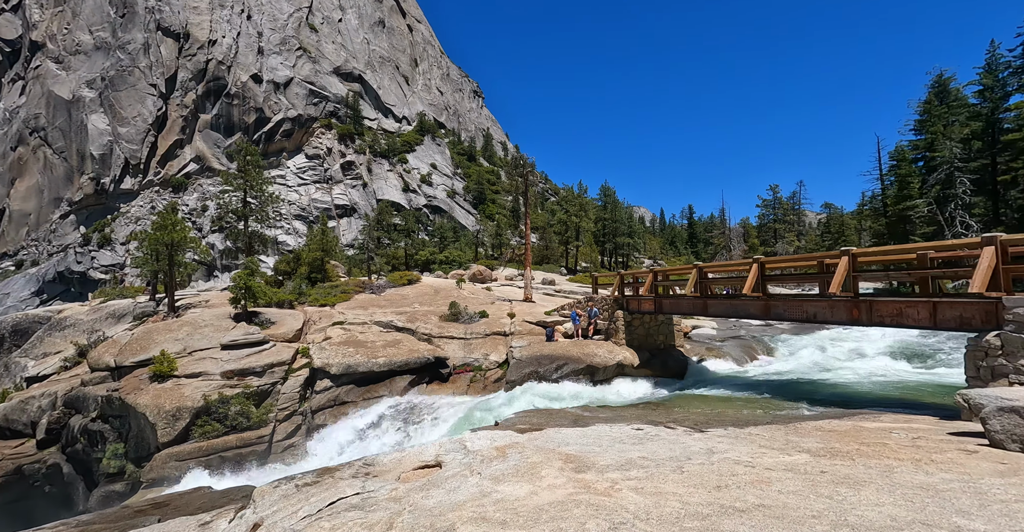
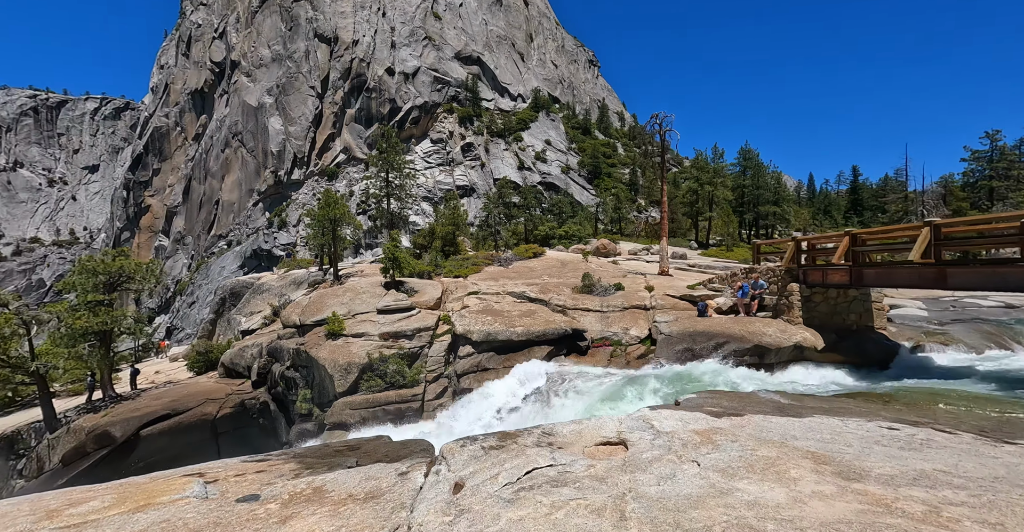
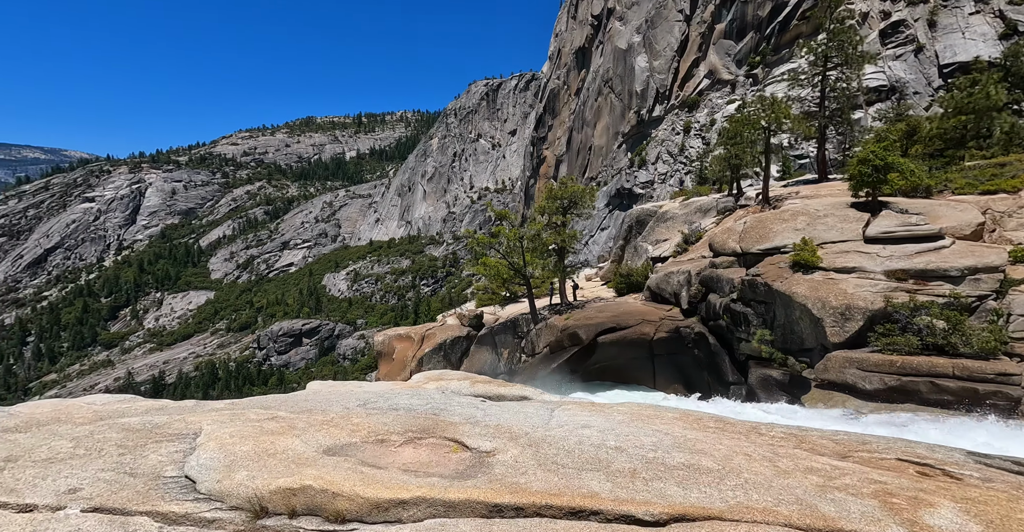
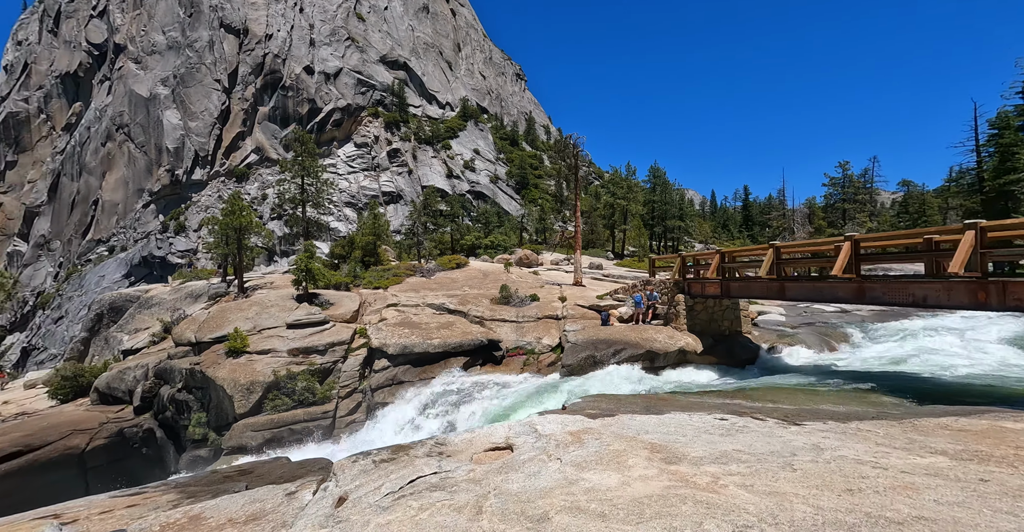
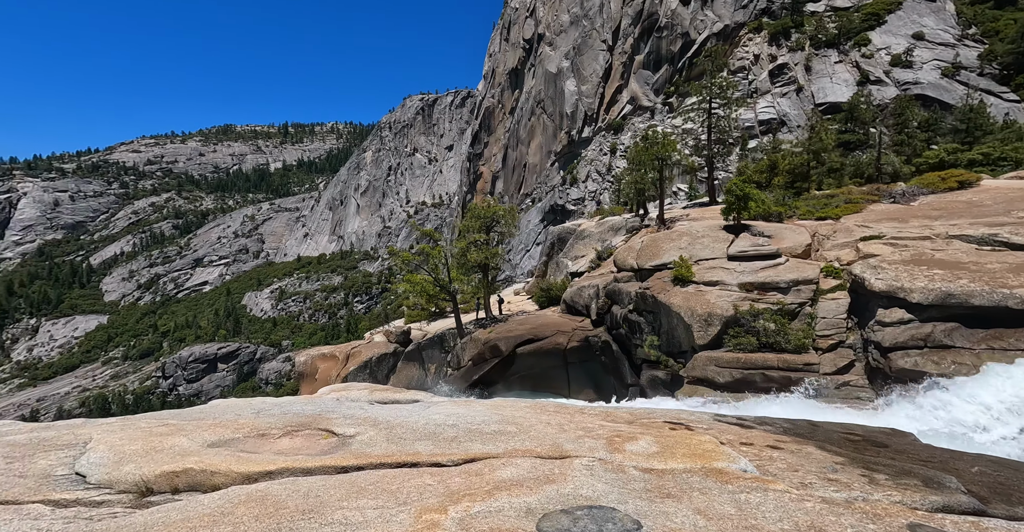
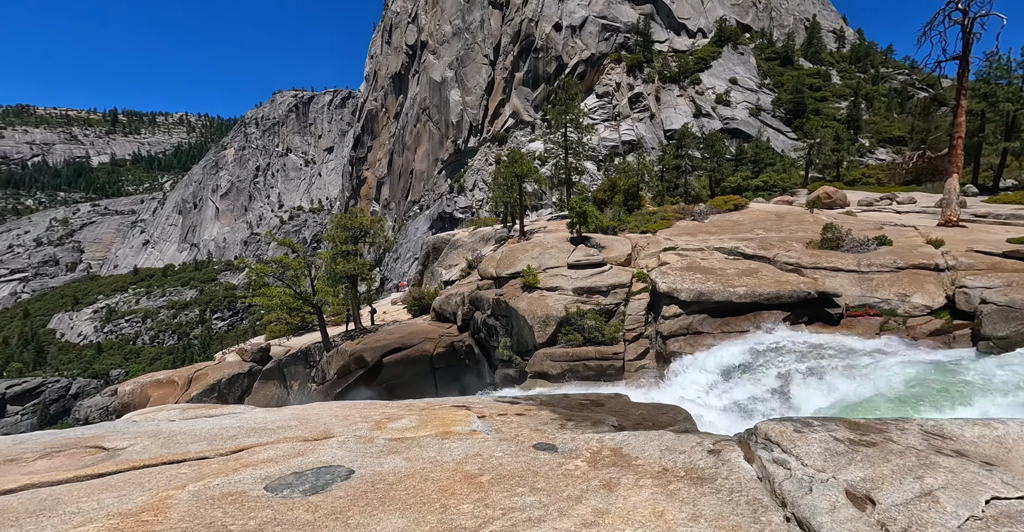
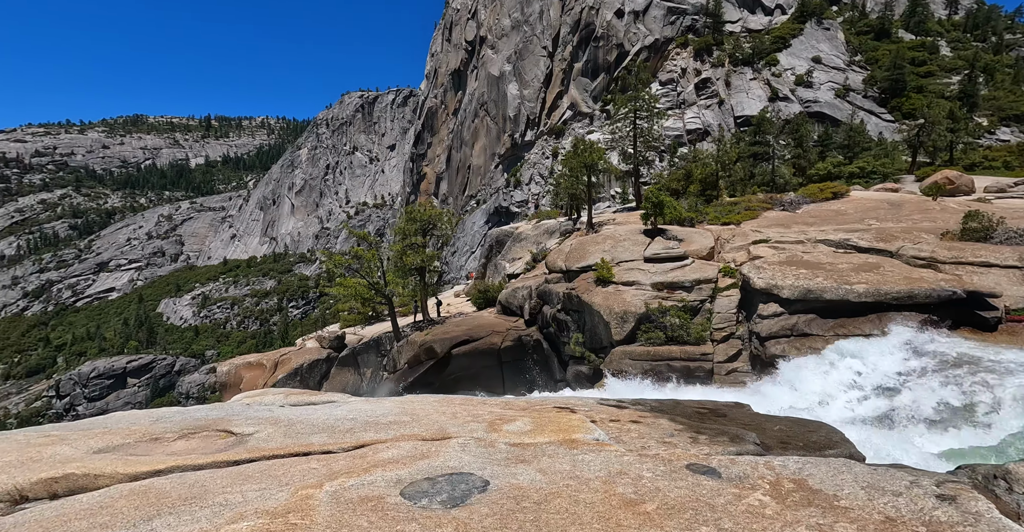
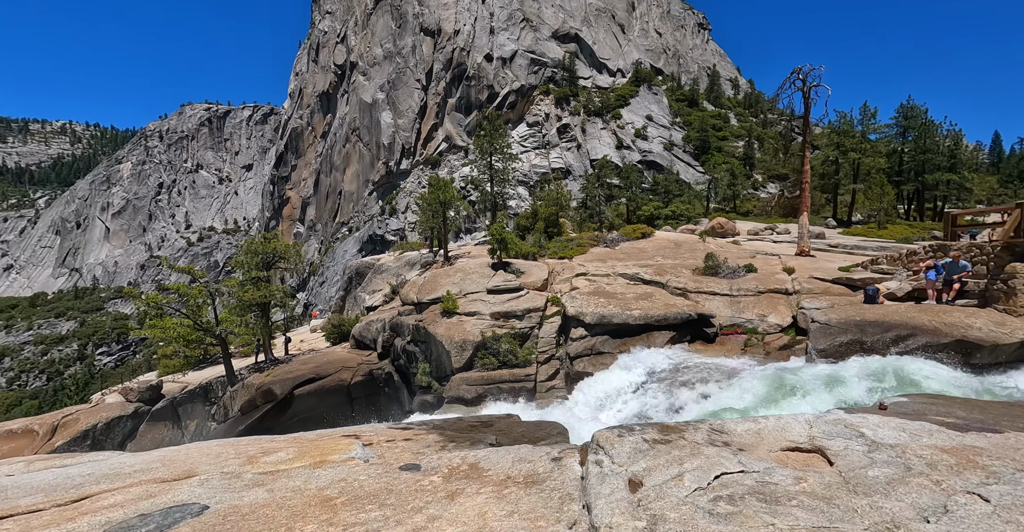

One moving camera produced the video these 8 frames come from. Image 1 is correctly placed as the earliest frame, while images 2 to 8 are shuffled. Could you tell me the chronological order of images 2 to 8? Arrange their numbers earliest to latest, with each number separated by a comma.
4, 2, 8, 6, 7, 5, 3
